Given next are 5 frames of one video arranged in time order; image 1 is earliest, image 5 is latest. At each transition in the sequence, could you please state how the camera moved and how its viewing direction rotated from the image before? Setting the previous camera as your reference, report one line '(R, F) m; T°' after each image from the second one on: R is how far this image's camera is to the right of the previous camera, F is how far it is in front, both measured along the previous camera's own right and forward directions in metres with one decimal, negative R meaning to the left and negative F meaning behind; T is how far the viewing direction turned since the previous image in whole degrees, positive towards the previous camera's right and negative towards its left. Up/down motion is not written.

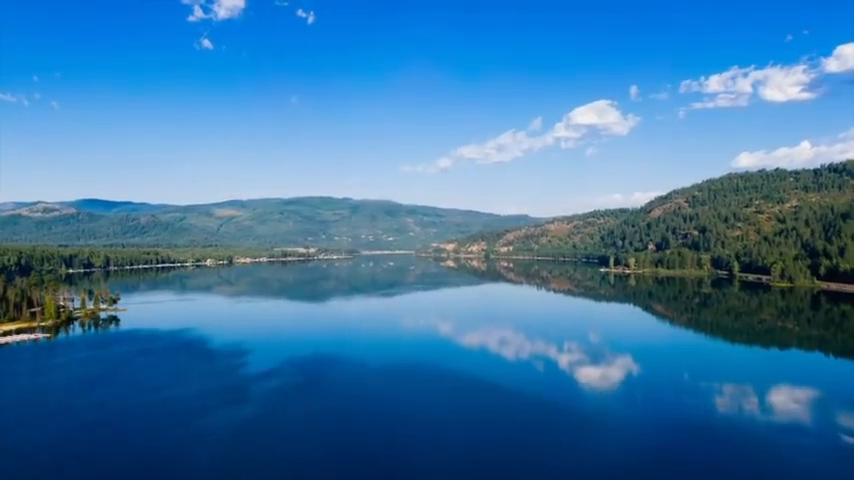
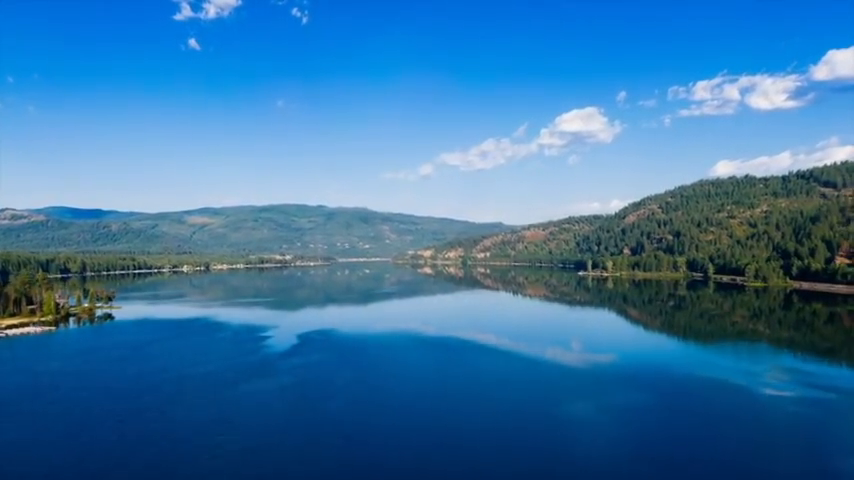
(-1.7, -0.8) m; +3°
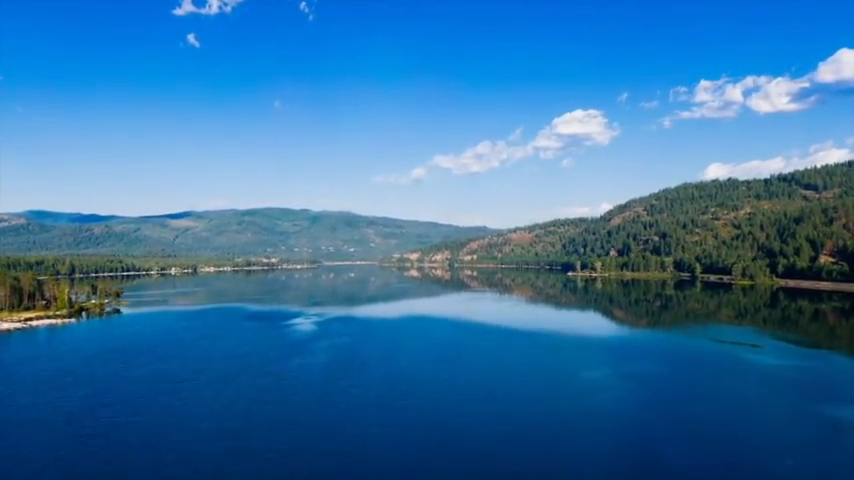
(-1.9, -0.9) m; +2°
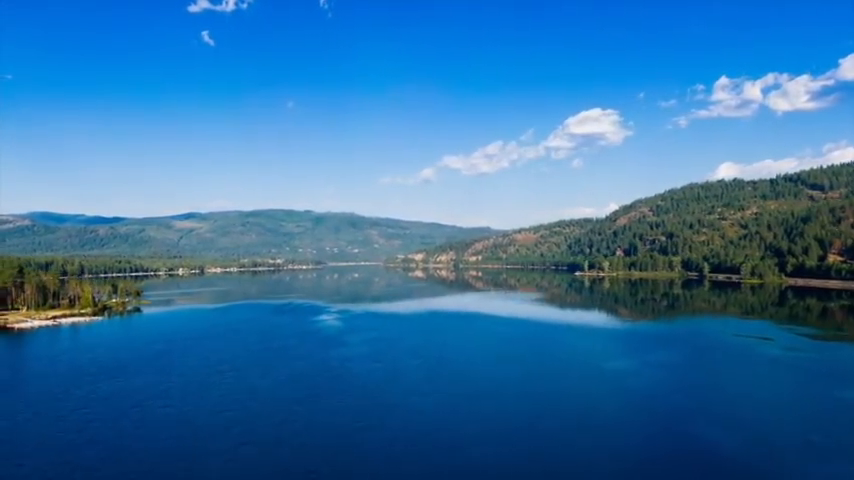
(-1.3, -0.6) m; 0°
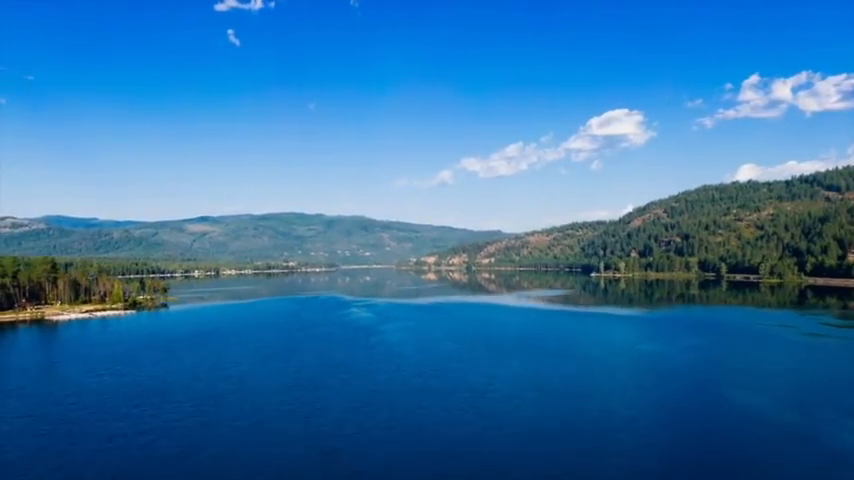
(-1.6, -0.8) m; 0°
